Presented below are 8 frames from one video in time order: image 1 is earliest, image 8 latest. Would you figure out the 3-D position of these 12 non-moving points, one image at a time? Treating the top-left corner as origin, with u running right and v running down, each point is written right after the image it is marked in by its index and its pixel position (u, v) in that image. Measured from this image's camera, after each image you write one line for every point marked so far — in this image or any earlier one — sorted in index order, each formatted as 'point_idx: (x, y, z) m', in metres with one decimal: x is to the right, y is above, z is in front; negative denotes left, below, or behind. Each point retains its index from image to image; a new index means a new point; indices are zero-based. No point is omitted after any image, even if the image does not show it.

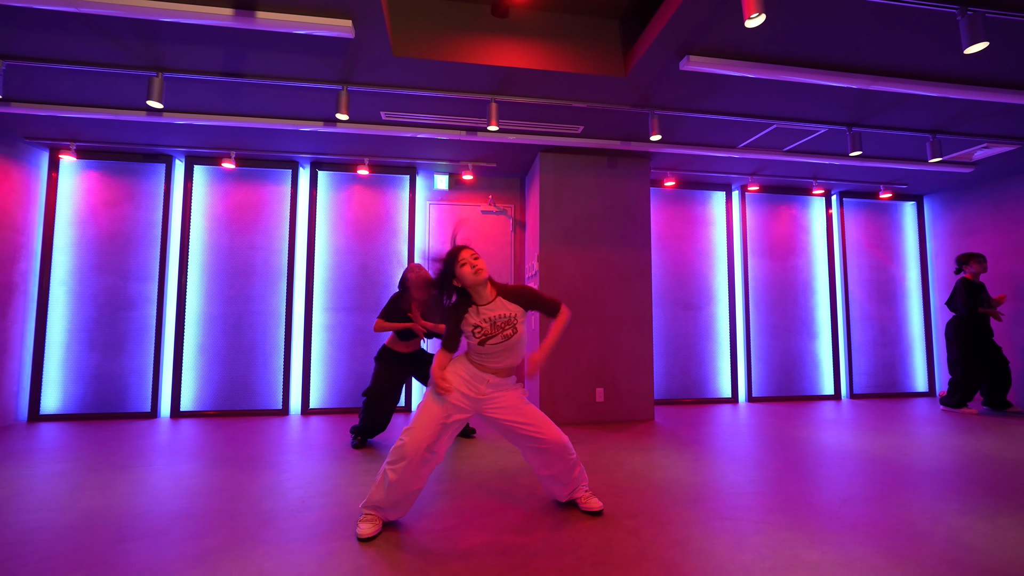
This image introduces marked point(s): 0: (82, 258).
0: (-4.7, +0.3, +4.6) m
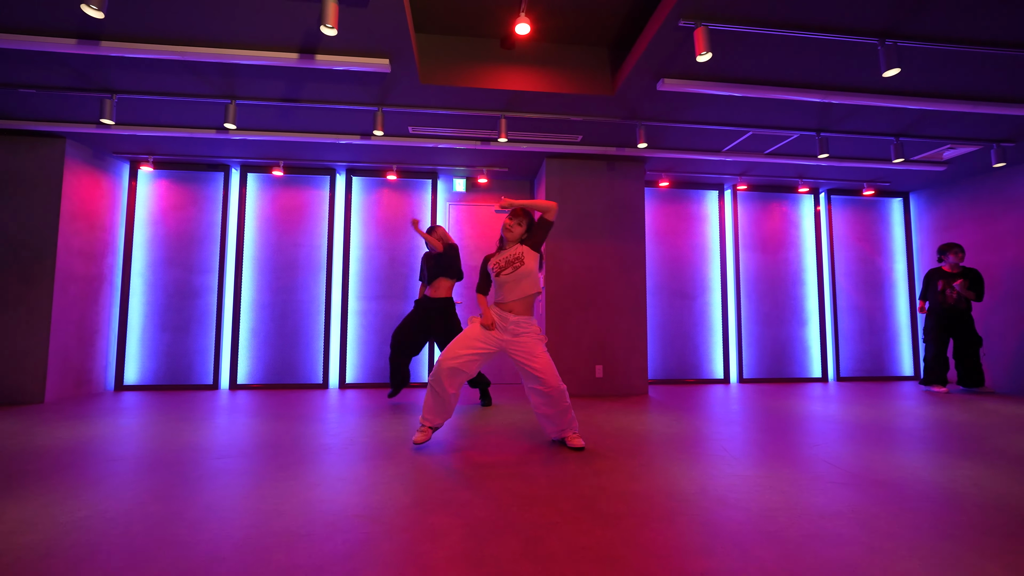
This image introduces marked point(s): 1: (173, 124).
0: (-4.6, +0.4, +5.4) m
1: (-3.4, +1.6, +4.2) m
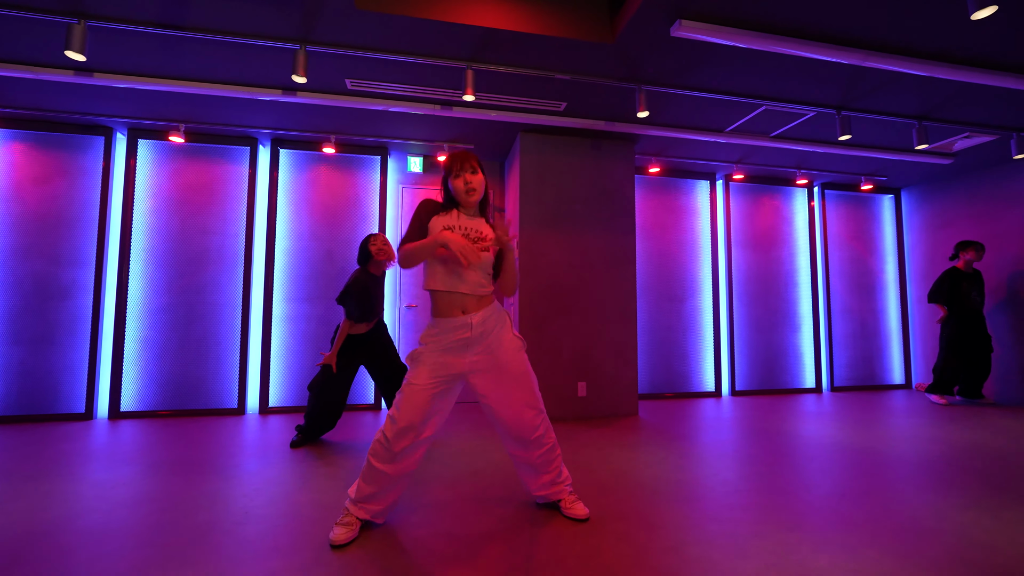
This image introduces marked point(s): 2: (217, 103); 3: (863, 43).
0: (-4.9, +0.5, +4.1) m
1: (-3.6, +1.6, +3.0) m
2: (-2.6, +1.6, +3.7) m
3: (+2.4, +1.7, +2.9) m
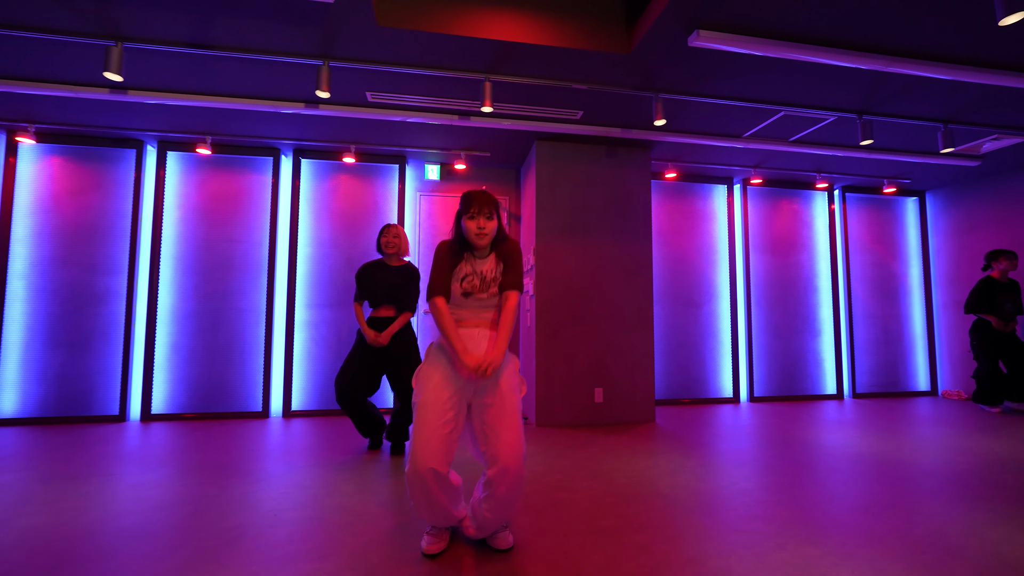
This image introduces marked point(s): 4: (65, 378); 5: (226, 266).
0: (-4.7, +0.4, +4.3) m
1: (-3.5, +1.6, +3.1) m
2: (-2.4, +1.5, +3.8) m
3: (+2.5, +1.6, +2.8) m
4: (-4.4, -0.9, +4.2) m
5: (-3.1, +0.2, +4.5) m
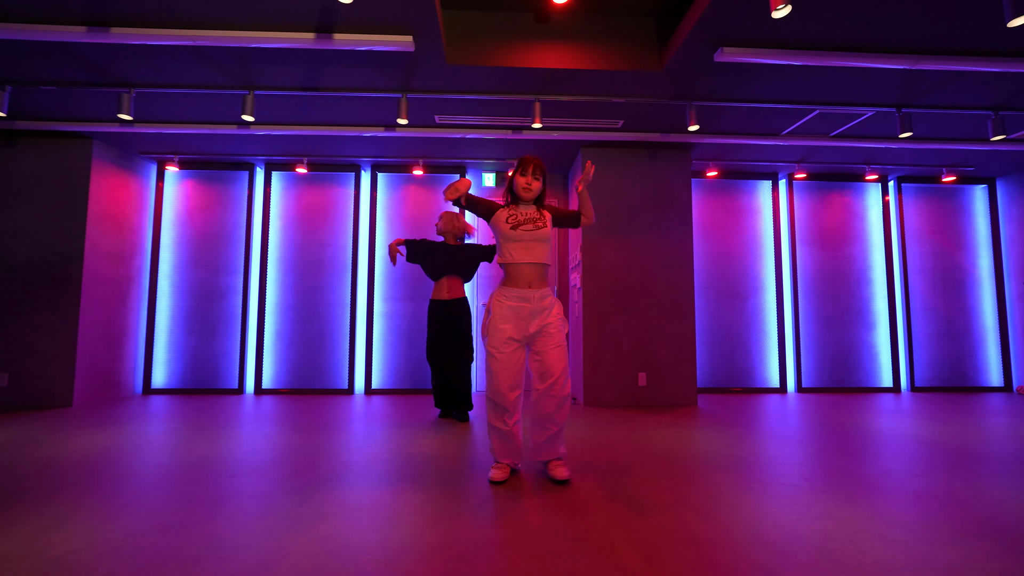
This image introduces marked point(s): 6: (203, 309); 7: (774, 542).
0: (-4.2, +0.4, +5.3) m
1: (-3.0, +1.6, +4.0) m
2: (-1.9, +1.6, +4.6) m
3: (+2.8, +1.7, +3.0) m
4: (-3.9, -0.9, +5.2) m
5: (-2.5, +0.3, +5.4) m
6: (-3.9, -0.3, +5.3) m
7: (+1.1, -1.1, +1.8) m
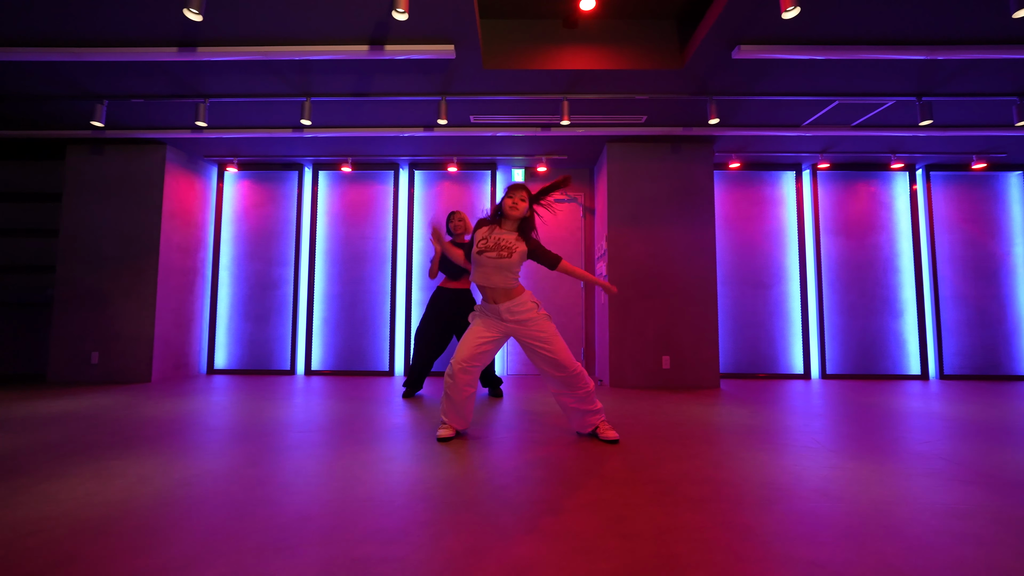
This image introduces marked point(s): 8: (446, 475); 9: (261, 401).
0: (-3.8, +0.5, +5.8) m
1: (-2.7, +1.7, +4.5) m
2: (-1.6, +1.7, +5.0) m
3: (+3.1, +1.8, +3.1) m
4: (-3.5, -0.7, +5.7) m
5: (-2.1, +0.4, +5.8) m
6: (-3.5, -0.1, +5.8) m
7: (+1.3, -0.9, +2.0) m
8: (-0.3, -1.0, +2.2) m
9: (-2.6, -1.2, +4.3) m
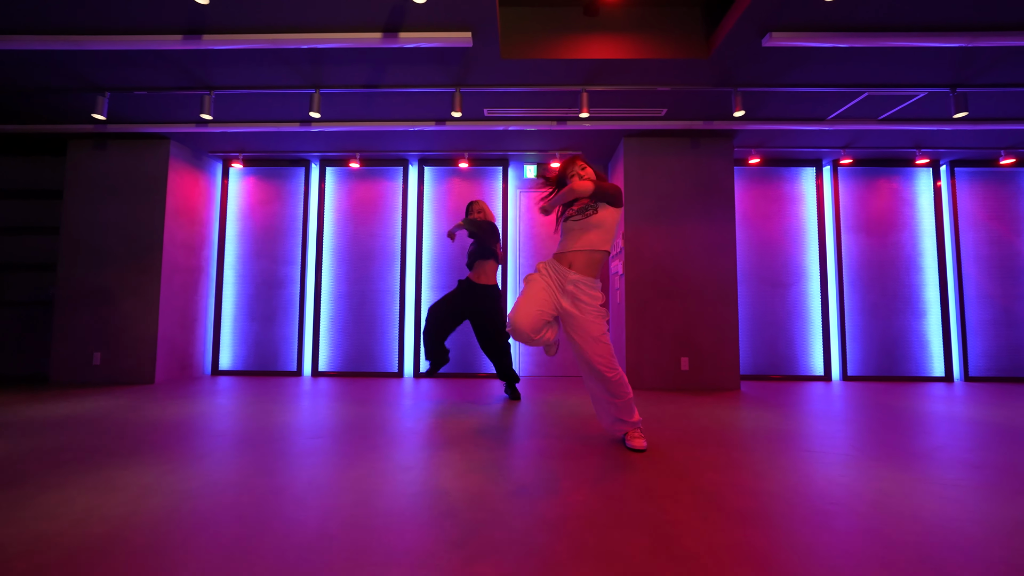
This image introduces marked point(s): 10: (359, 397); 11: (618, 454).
0: (-3.6, +0.6, +5.7) m
1: (-2.6, +1.8, +4.4) m
2: (-1.4, +1.7, +4.8) m
3: (+3.2, +1.8, +3.0) m
4: (-3.3, -0.7, +5.6) m
5: (-1.9, +0.4, +5.7) m
6: (-3.3, -0.1, +5.6) m
7: (+1.4, -0.9, +1.9) m
8: (-0.2, -0.9, +2.0) m
9: (-2.4, -1.1, +4.2) m
10: (-1.6, -1.2, +4.5) m
11: (+0.6, -0.9, +2.4) m
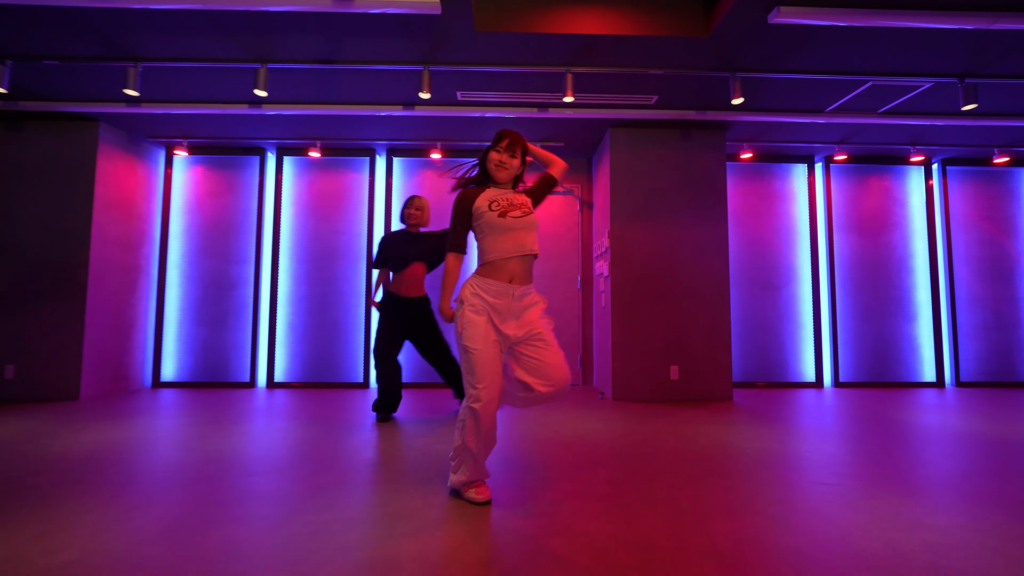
0: (-3.9, +0.5, +5.1) m
1: (-2.8, +1.7, +3.8) m
2: (-1.7, +1.7, +4.3) m
3: (+3.1, +1.8, +2.7) m
4: (-3.6, -0.7, +5.0) m
5: (-2.2, +0.4, +5.2) m
6: (-3.6, -0.1, +5.1) m
7: (+1.3, -1.0, +1.6) m
8: (-0.3, -1.0, +1.6) m
9: (-2.6, -1.2, +3.7) m
10: (-1.8, -1.2, +4.0) m
11: (+0.5, -1.0, +2.0) m
